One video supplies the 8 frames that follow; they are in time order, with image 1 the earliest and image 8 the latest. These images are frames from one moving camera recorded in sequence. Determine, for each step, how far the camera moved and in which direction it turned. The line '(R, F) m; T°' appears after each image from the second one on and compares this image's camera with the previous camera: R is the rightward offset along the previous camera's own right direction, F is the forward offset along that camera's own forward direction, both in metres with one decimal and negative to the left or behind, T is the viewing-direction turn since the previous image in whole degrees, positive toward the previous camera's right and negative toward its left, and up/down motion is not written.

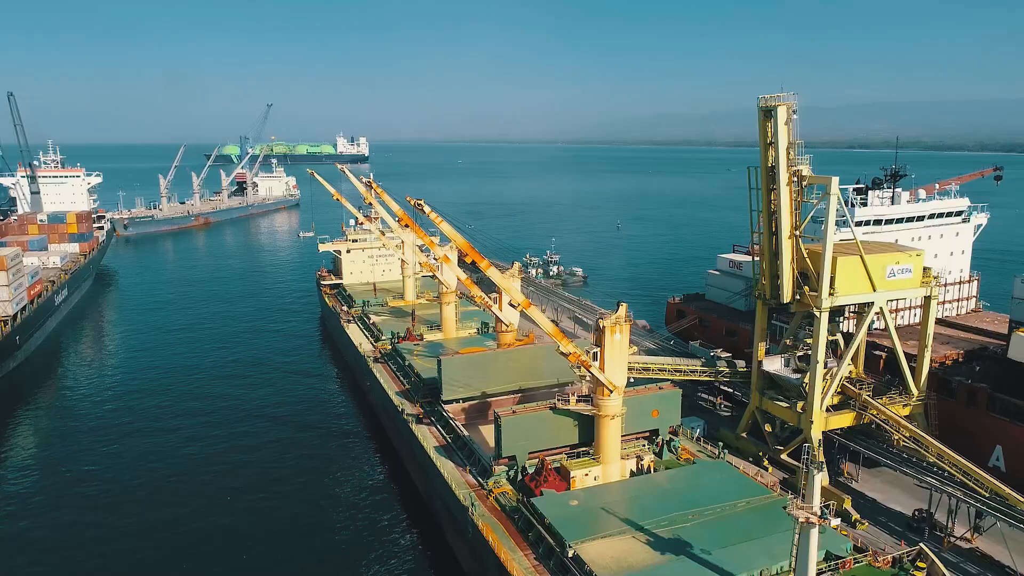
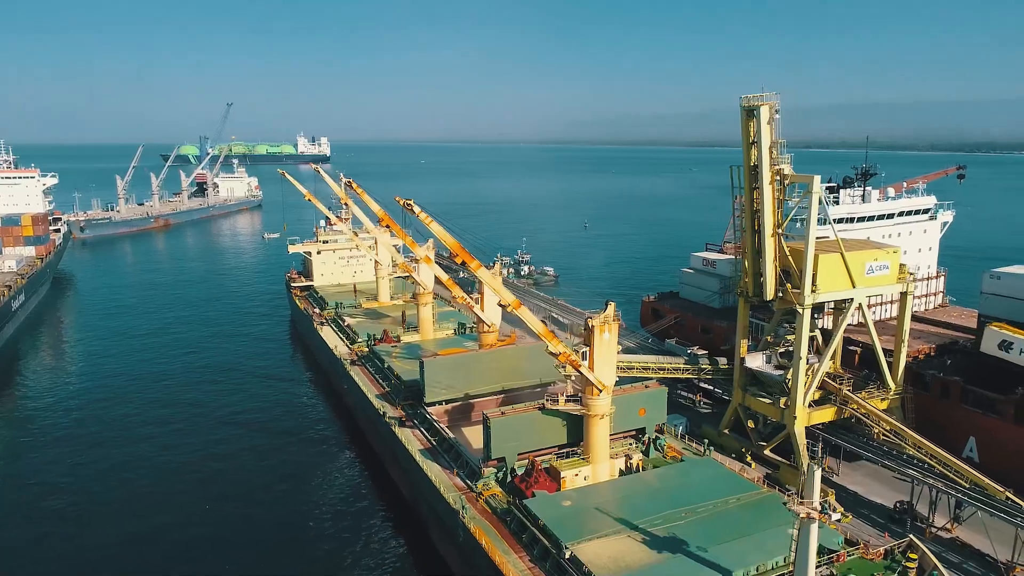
(-0.7, +0.2) m; +3°
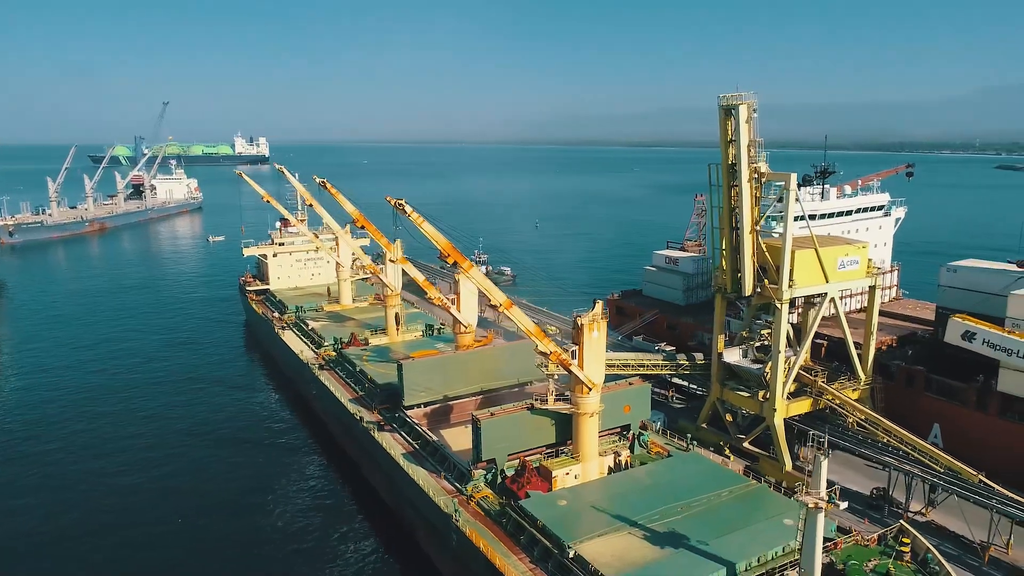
(-1.3, +0.2) m; +4°
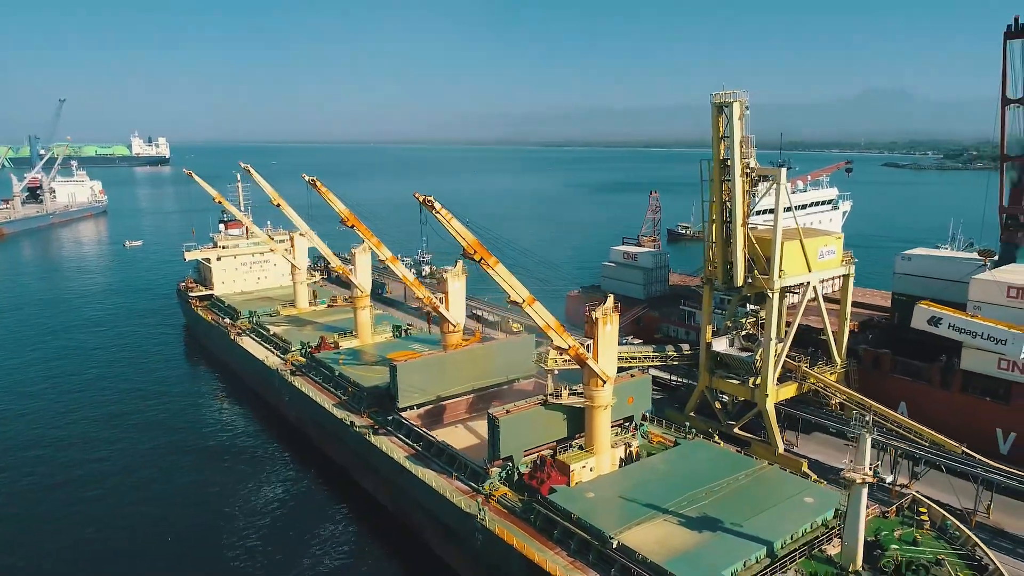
(-2.9, +0.2) m; +7°
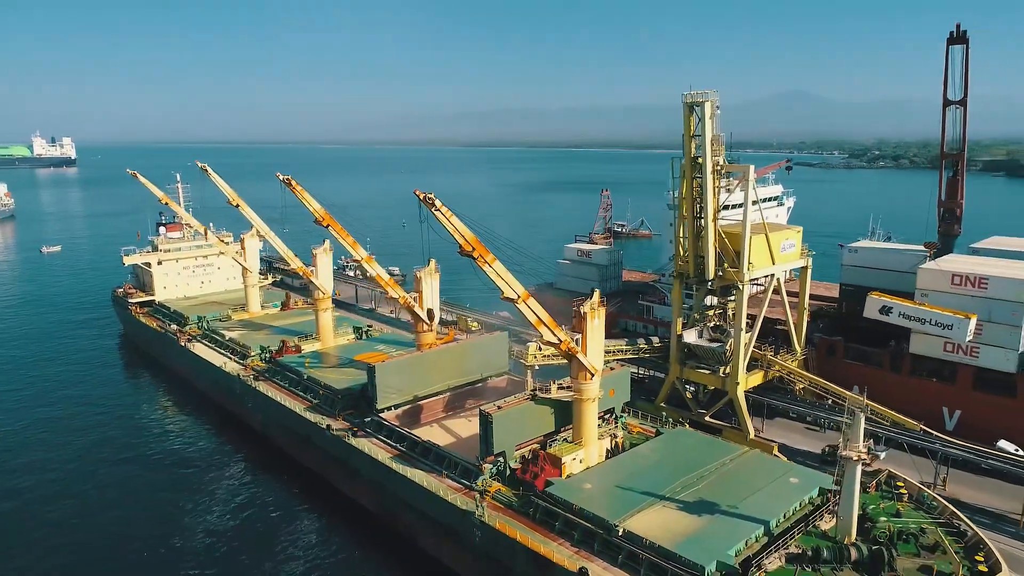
(-1.9, -0.1) m; +6°
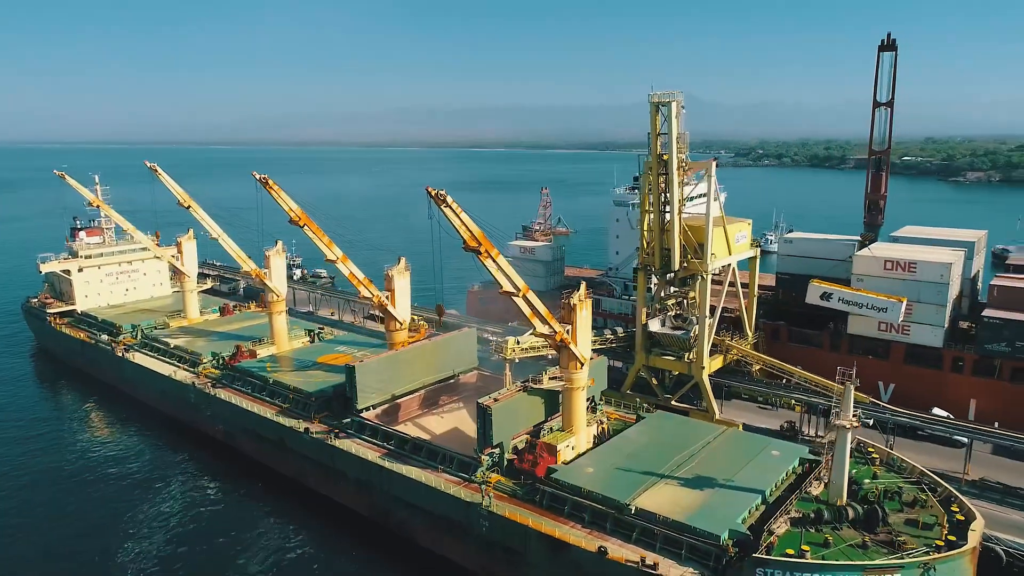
(-2.8, -0.3) m; +8°
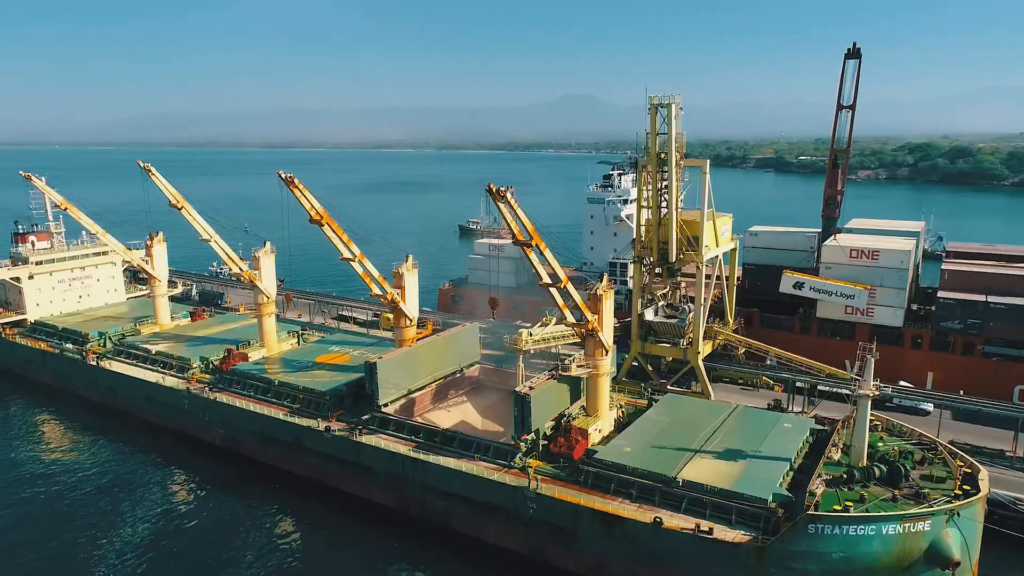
(-3.8, -0.7) m; +7°
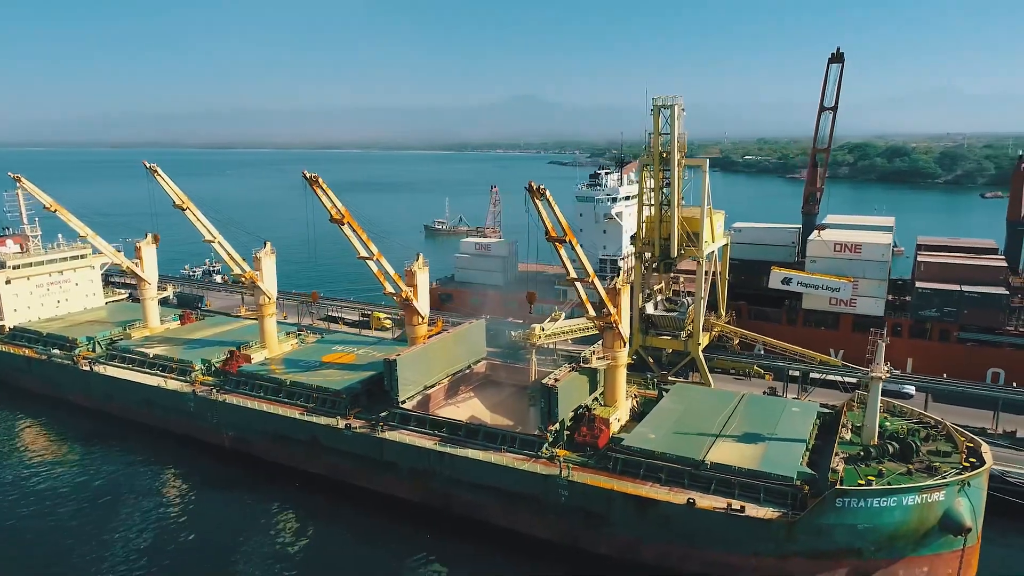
(-2.5, -0.6) m; +4°
